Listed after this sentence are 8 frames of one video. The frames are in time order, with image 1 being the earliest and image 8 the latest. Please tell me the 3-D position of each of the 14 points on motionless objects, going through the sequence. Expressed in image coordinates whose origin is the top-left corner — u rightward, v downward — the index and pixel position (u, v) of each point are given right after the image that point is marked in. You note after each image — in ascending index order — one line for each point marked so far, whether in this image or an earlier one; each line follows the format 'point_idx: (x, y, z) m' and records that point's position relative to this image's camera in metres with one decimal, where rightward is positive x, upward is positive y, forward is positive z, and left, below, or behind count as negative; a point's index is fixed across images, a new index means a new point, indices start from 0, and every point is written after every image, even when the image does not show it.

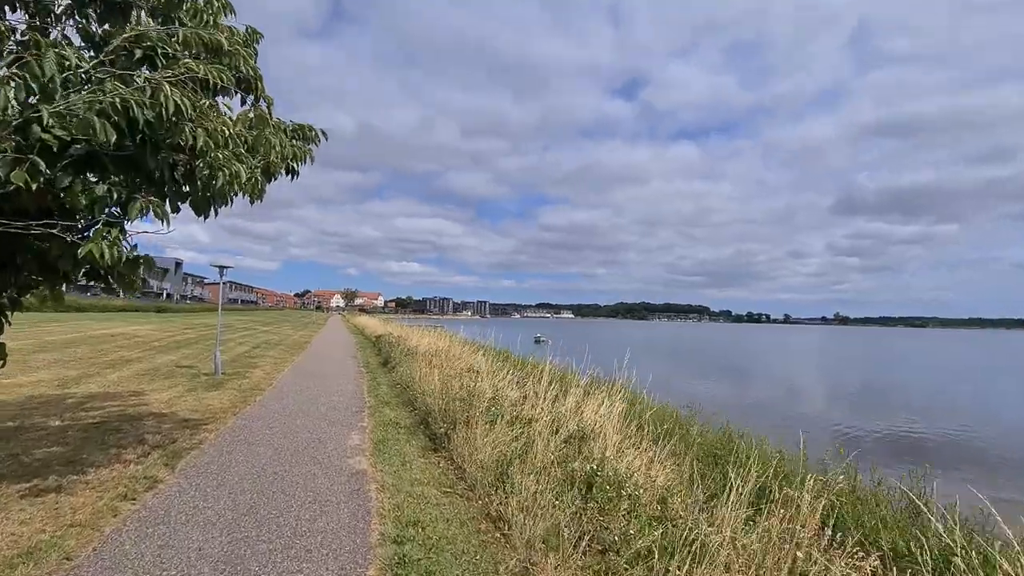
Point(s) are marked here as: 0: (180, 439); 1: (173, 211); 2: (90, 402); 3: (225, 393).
0: (-4.2, -1.9, +7.2) m
1: (-2.8, +0.6, +4.6) m
2: (-6.9, -1.9, +9.2) m
3: (-5.5, -2.0, +10.8) m
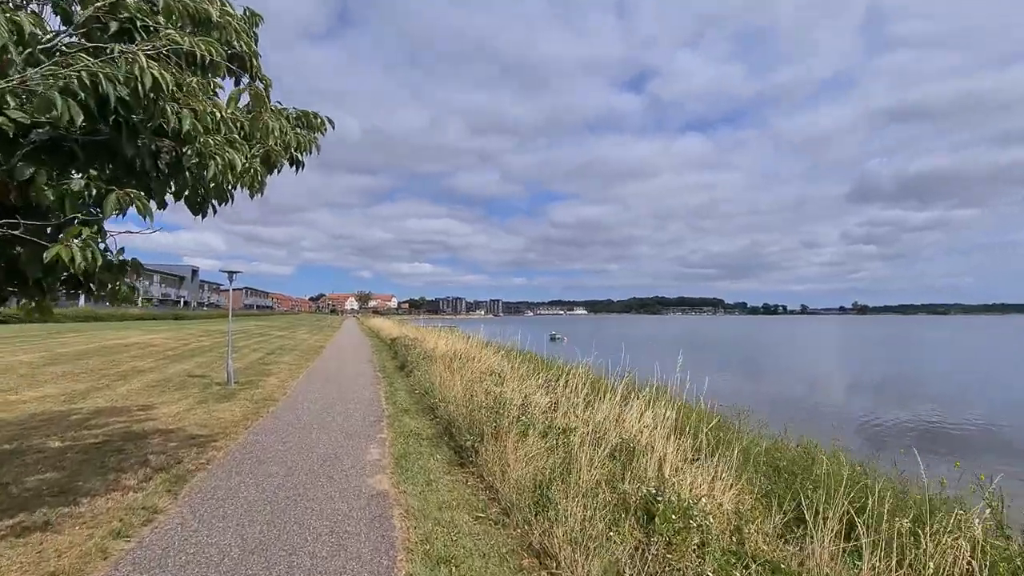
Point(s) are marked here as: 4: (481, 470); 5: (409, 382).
0: (-3.8, -2.0, +6.6) m
1: (-2.5, +0.6, +4.0) m
2: (-6.4, -2.0, +8.7) m
3: (-5.0, -2.1, +10.2) m
4: (-0.4, -2.1, +6.5) m
5: (-2.7, -2.5, +14.8) m
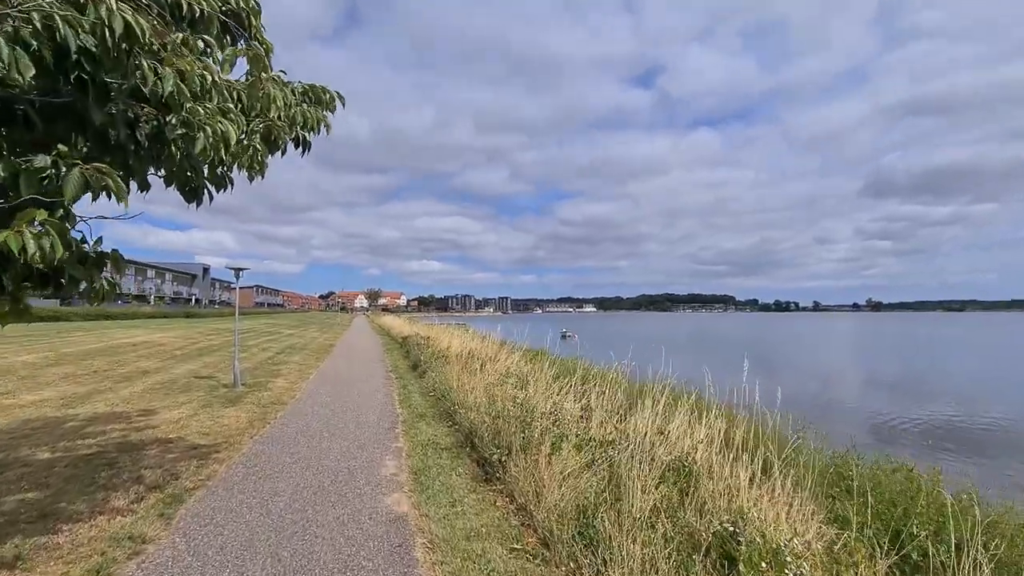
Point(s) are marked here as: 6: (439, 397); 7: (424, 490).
0: (-3.5, -2.0, +6.0) m
1: (-2.2, +0.6, +3.4) m
2: (-6.0, -2.0, +8.1) m
3: (-4.6, -2.1, +9.6) m
4: (0.0, -2.1, +5.8) m
5: (-2.3, -2.4, +14.2) m
6: (-1.5, -2.2, +11.6) m
7: (-0.9, -2.1, +5.9) m
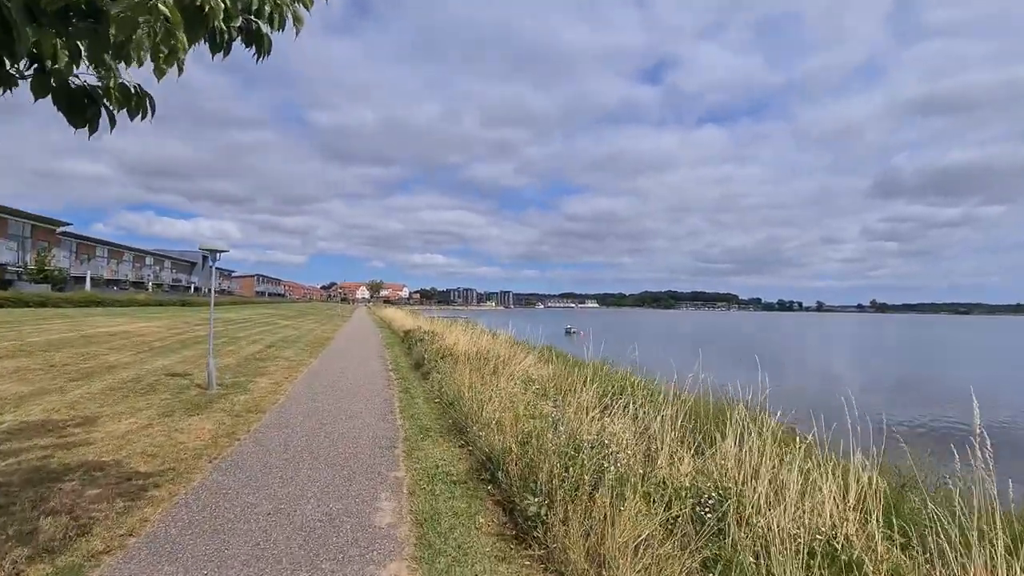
0: (-3.1, -1.8, +4.3) m
1: (-1.8, +0.7, +1.6) m
2: (-5.7, -1.7, +6.4) m
3: (-4.2, -1.8, +7.9) m
4: (+0.3, -2.0, +4.1) m
5: (-1.9, -2.2, +12.5) m
6: (-1.1, -2.1, +9.9) m
7: (-0.6, -2.0, +4.2) m
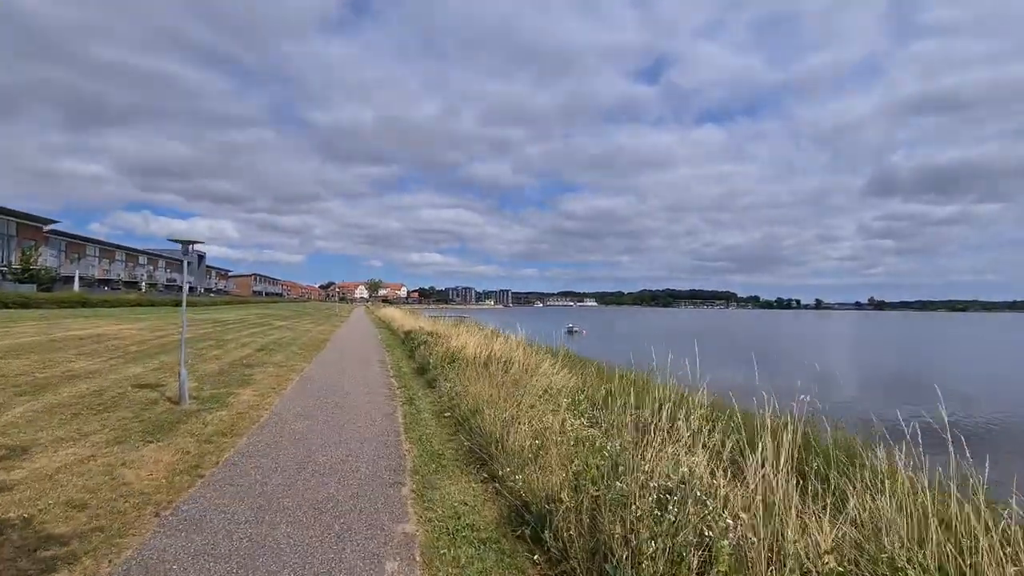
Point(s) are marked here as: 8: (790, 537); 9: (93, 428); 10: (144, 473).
0: (-2.8, -1.8, +2.8) m
1: (-1.4, +0.7, +0.1) m
2: (-5.3, -1.7, +4.9) m
3: (-3.8, -1.8, +6.4) m
4: (+0.7, -1.9, +2.6) m
5: (-1.5, -2.1, +11.0) m
6: (-0.8, -2.0, +8.4) m
7: (-0.2, -1.9, +2.6) m
8: (+1.7, -1.5, +3.4) m
9: (-5.2, -1.8, +7.1) m
10: (-3.6, -1.8, +5.6) m
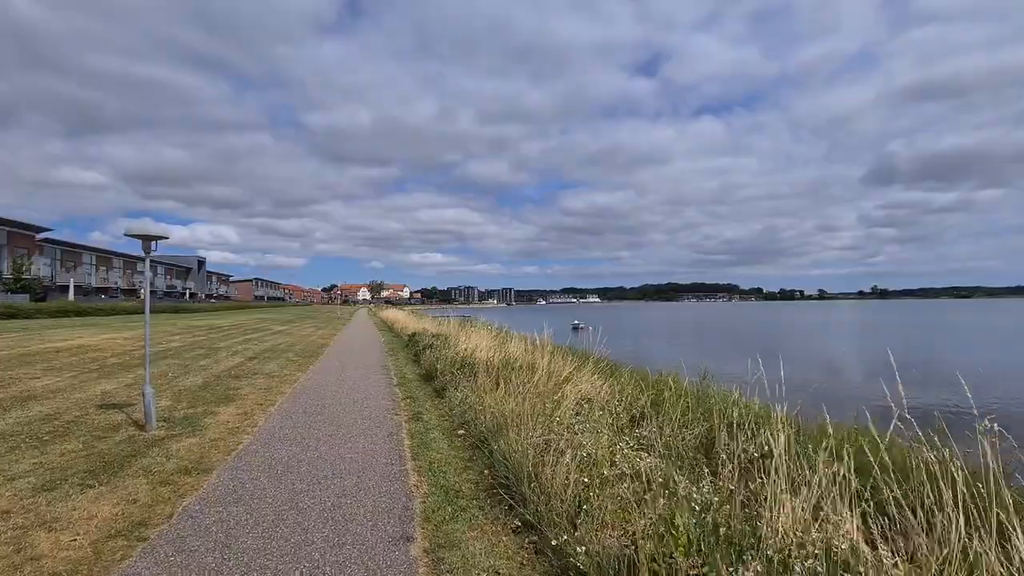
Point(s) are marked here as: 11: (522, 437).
0: (-2.4, -1.8, +1.4) m
1: (-1.2, +0.8, -1.3) m
2: (-5.0, -1.8, +3.5) m
3: (-3.5, -1.8, +5.0) m
4: (+1.0, -1.8, +1.2) m
5: (-1.2, -2.1, +9.6) m
6: (-0.4, -1.9, +7.0) m
7: (+0.1, -1.9, +1.2) m
8: (+2.0, -1.4, +2.0) m
9: (-4.9, -1.8, +5.7) m
10: (-3.3, -1.8, +4.2) m
11: (+0.1, -1.6, +5.9) m
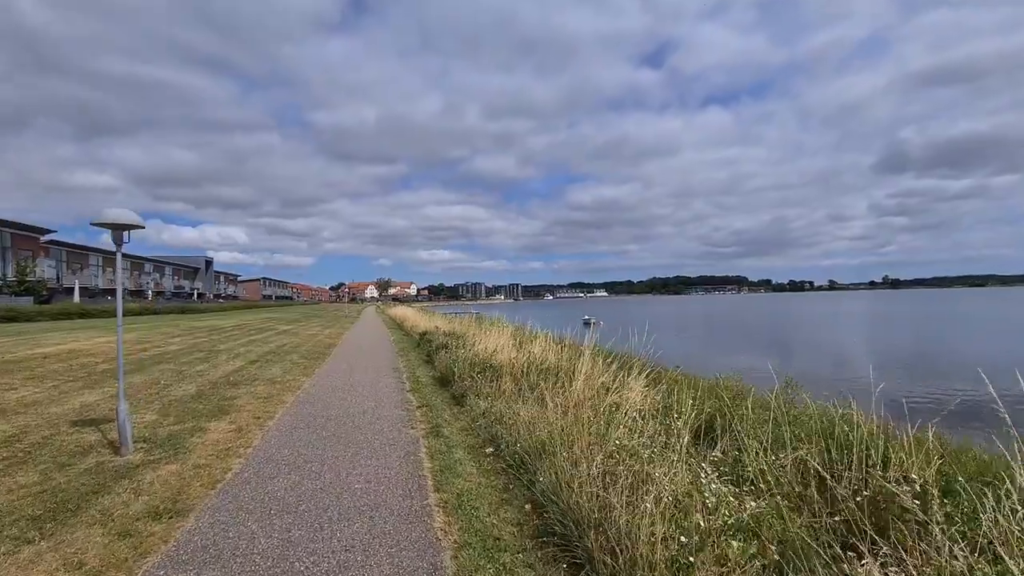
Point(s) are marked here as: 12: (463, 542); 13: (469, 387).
0: (-2.1, -1.8, +0.2) m
1: (-0.9, +0.8, -2.5) m
2: (-4.6, -1.8, +2.4) m
3: (-3.1, -1.8, +3.9) m
4: (+1.4, -1.8, 0.0) m
5: (-0.7, -2.0, +8.4) m
6: (0.0, -1.9, +5.8) m
7: (+0.5, -1.8, 0.0) m
8: (+2.3, -1.3, +0.7) m
9: (-4.5, -1.8, +4.5) m
10: (-2.9, -1.8, +3.0) m
11: (+0.5, -1.5, +4.7) m
12: (-0.4, -1.9, +4.1) m
13: (-0.8, -1.7, +10.2) m
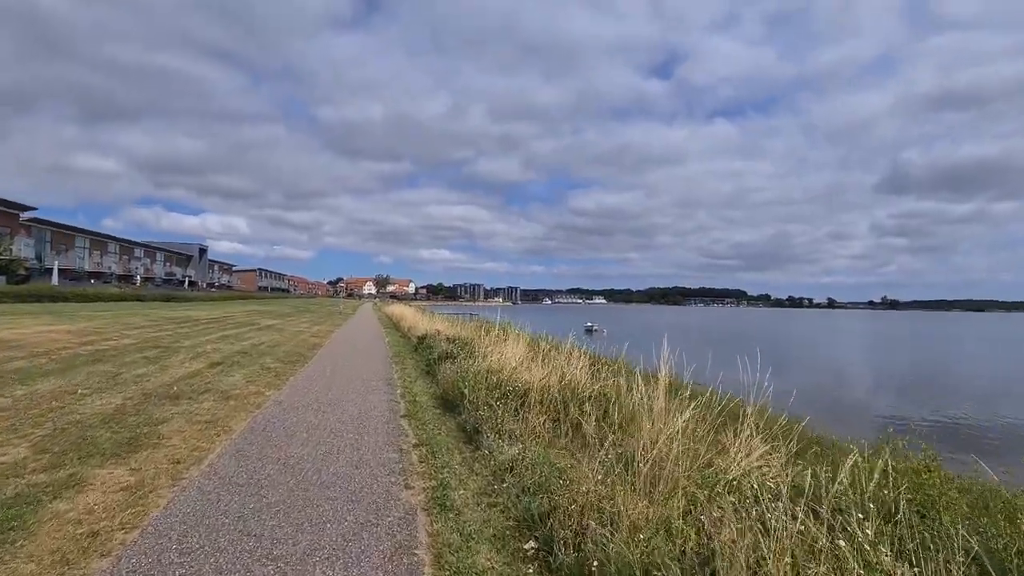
0: (-1.6, -1.6, -2.5) m
1: (-0.3, +0.9, -5.2) m
2: (-4.1, -1.5, -0.3) m
3: (-2.7, -1.6, +1.1) m
4: (+1.8, -1.8, -2.7) m
5: (-0.3, -1.9, +5.7) m
6: (+0.4, -1.8, +3.1) m
7: (+1.0, -1.8, -2.7) m
8: (+2.8, -1.4, -1.9) m
9: (-4.0, -1.6, +1.8) m
10: (-2.4, -1.6, +0.3) m
11: (+1.0, -1.5, +2.0) m
12: (+0.1, -1.9, +1.4) m
13: (-0.3, -1.7, +7.5) m
